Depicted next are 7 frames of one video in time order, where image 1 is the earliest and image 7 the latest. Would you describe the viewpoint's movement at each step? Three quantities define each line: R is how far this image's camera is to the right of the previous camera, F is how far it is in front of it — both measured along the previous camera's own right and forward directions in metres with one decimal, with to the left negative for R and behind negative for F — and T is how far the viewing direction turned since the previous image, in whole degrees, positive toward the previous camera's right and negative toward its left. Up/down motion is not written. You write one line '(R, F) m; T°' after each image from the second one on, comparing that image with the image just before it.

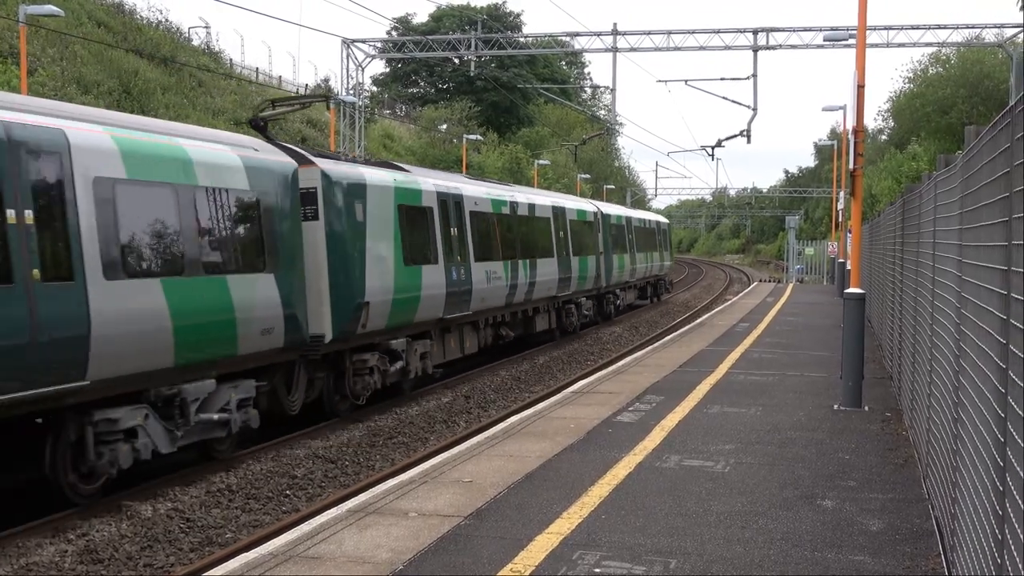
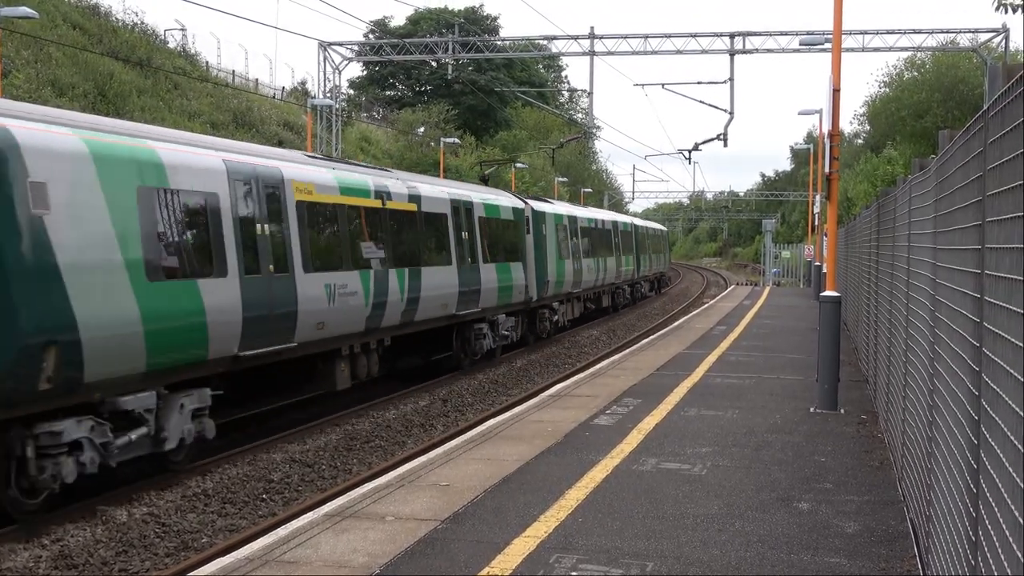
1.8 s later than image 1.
(+0.1, 0.0) m; +1°
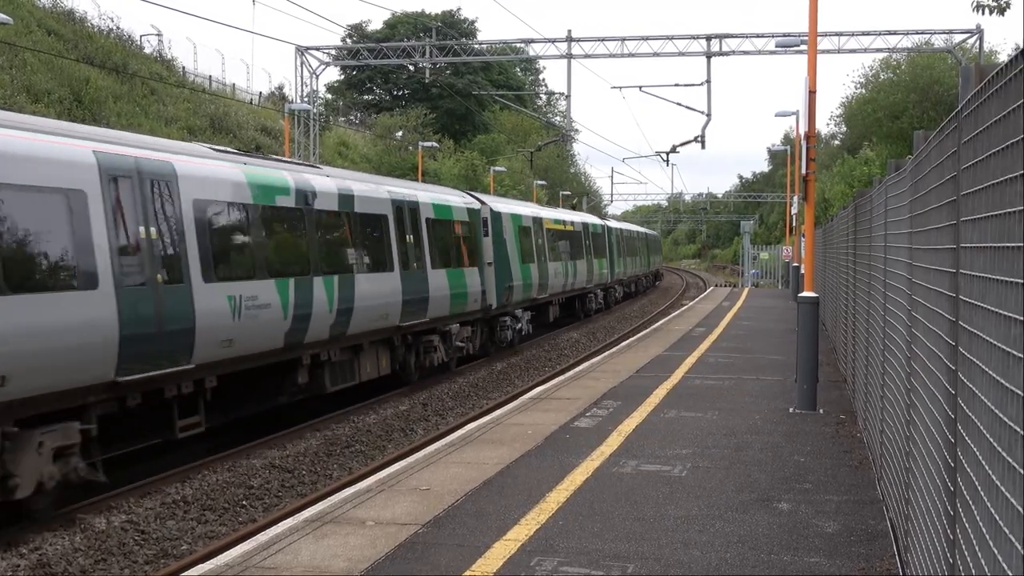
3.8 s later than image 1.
(+0.1, 0.0) m; +1°
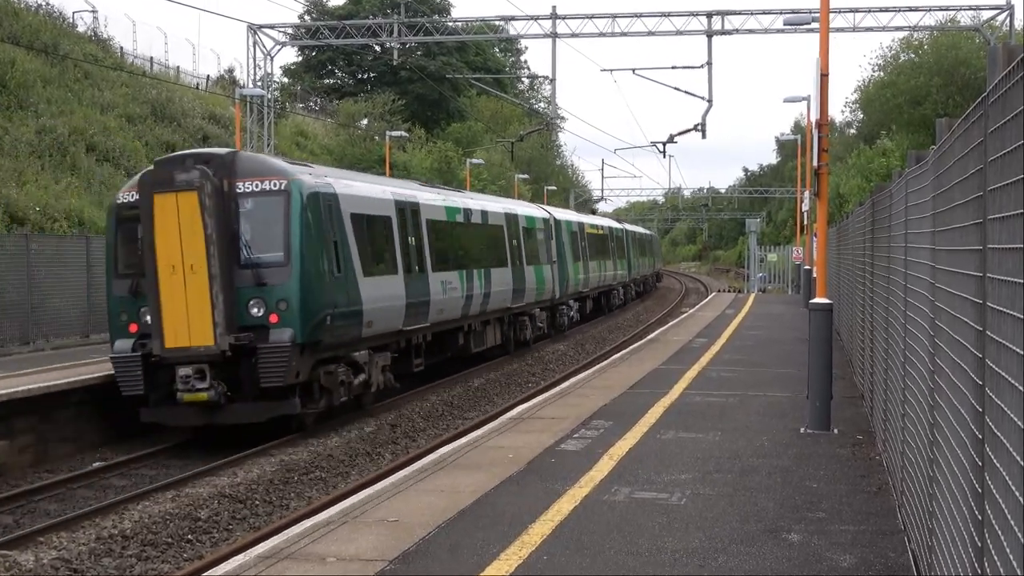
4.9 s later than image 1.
(+0.1, +0.8) m; 0°
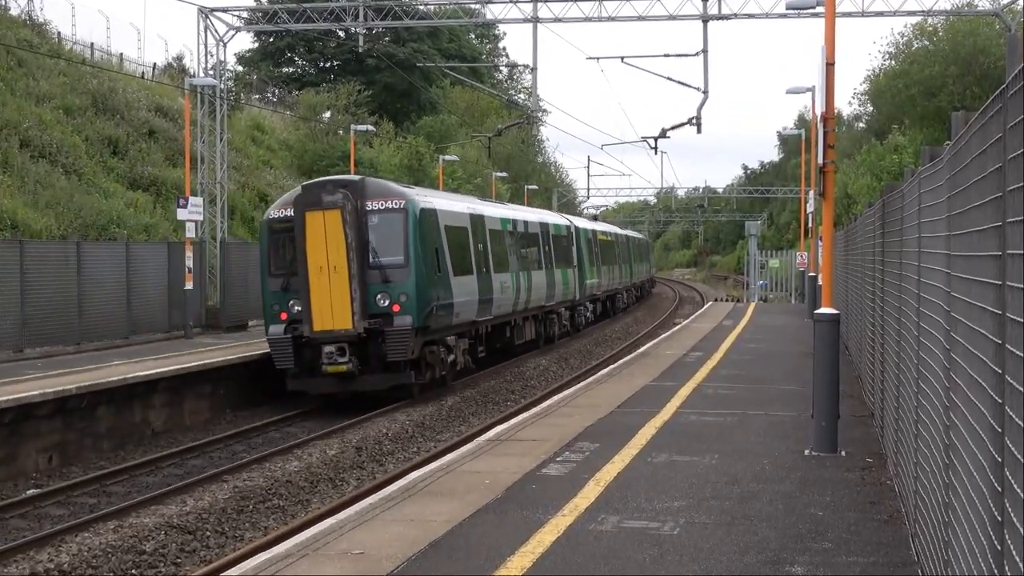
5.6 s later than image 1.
(+0.1, +0.6) m; 0°
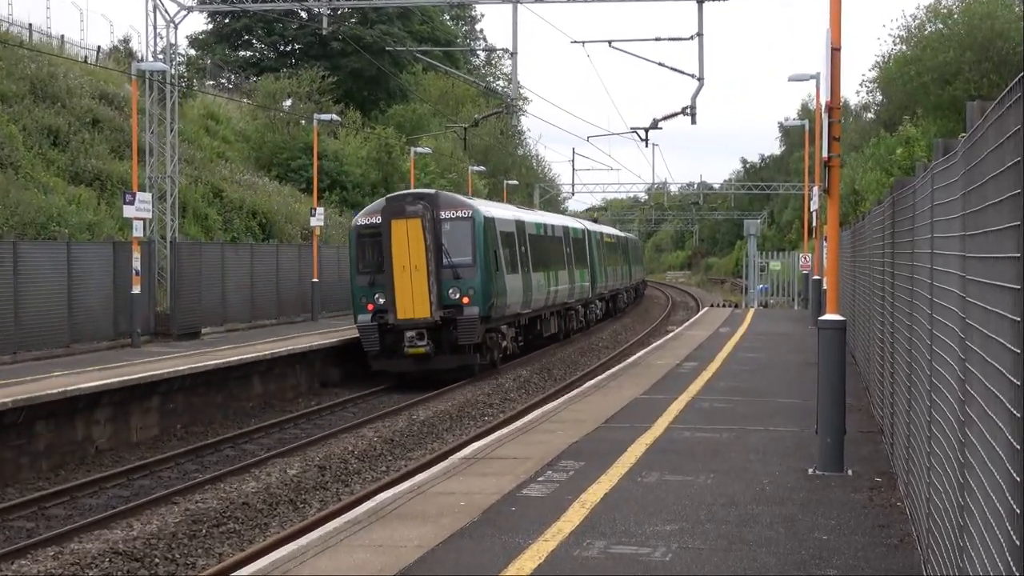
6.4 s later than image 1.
(+0.1, +0.5) m; 0°
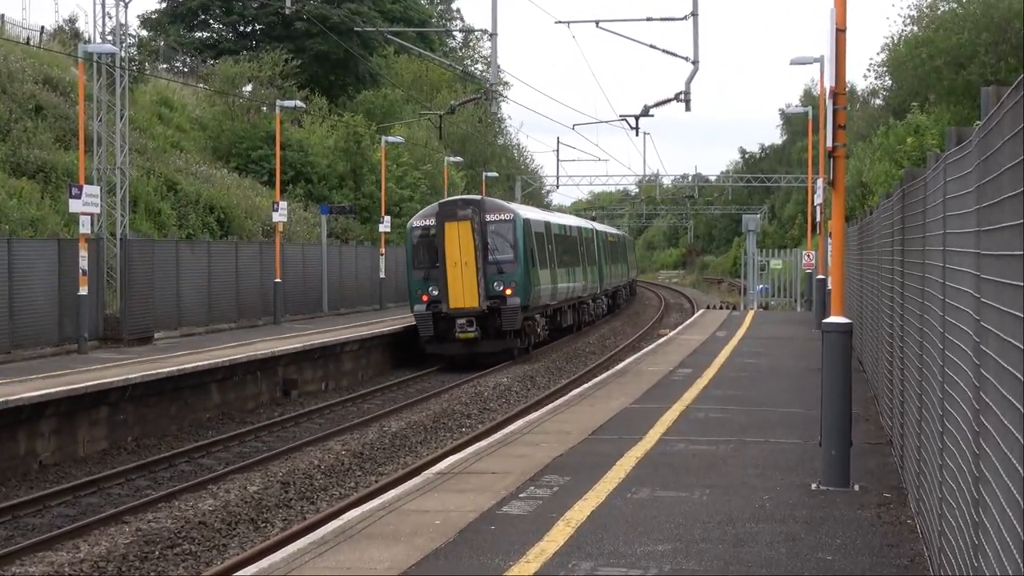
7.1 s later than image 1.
(+0.1, +0.5) m; 0°
